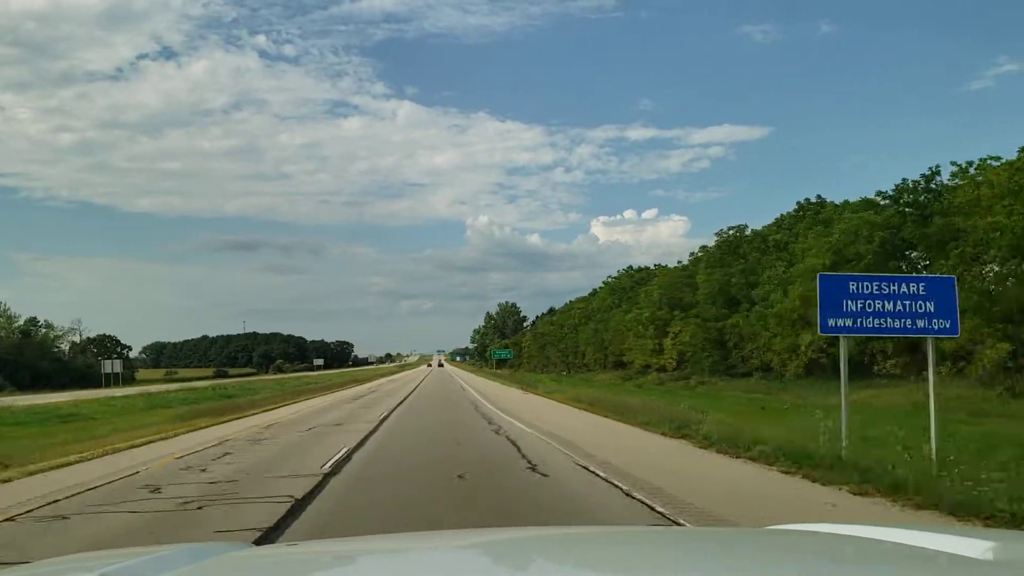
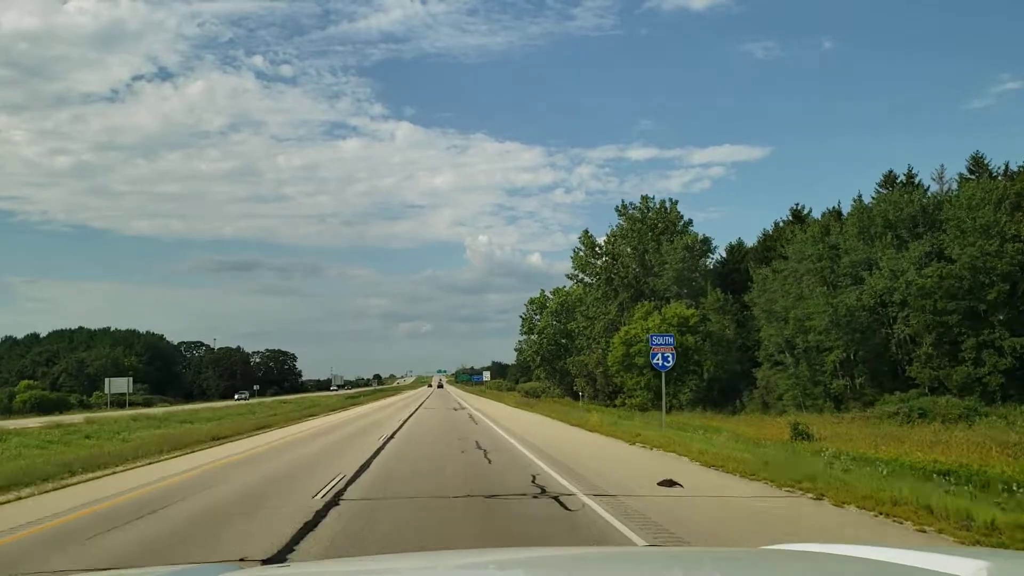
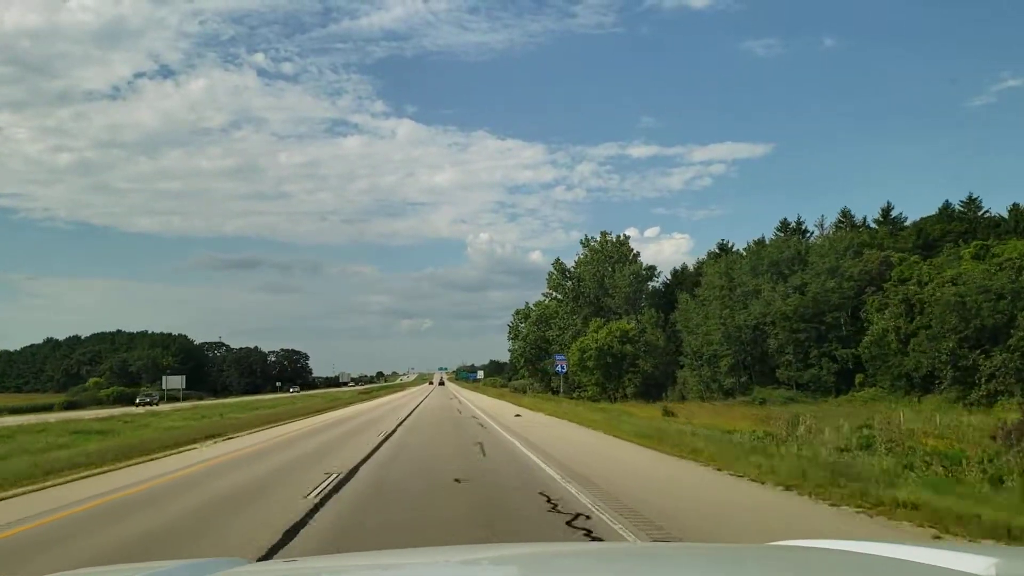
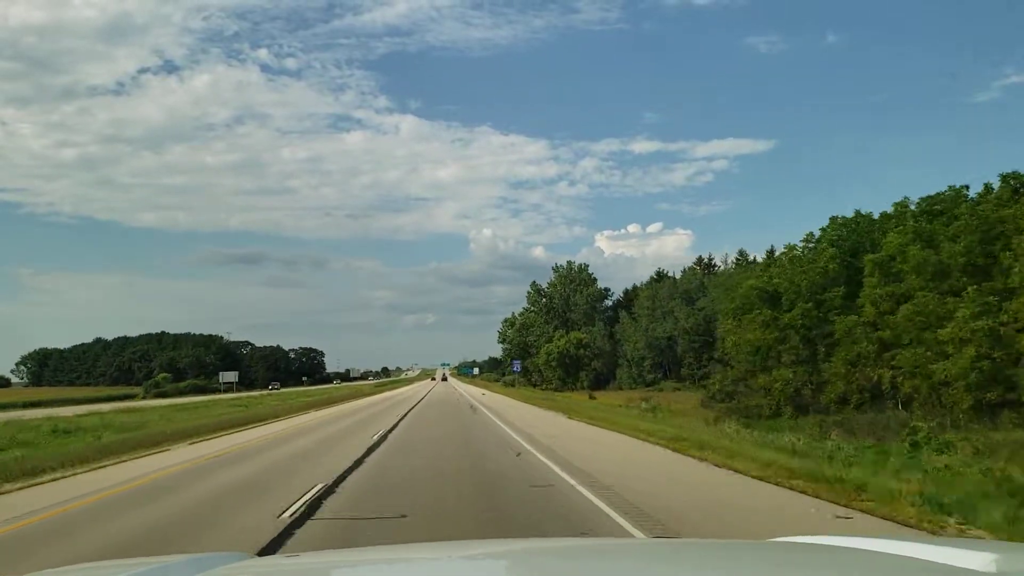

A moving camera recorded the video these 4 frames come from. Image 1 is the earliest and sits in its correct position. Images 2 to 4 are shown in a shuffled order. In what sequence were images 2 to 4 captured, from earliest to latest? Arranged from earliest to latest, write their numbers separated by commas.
4, 3, 2
